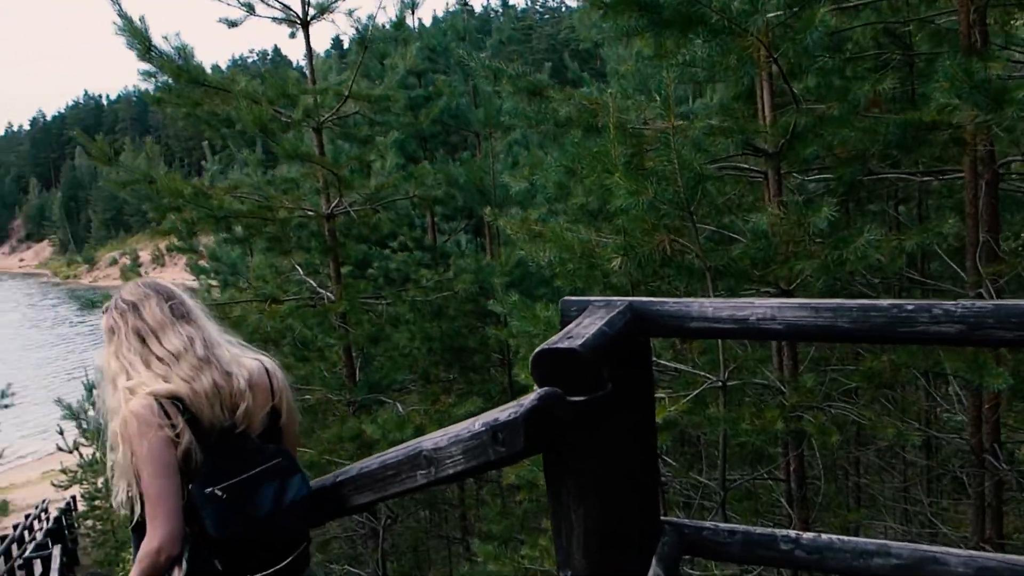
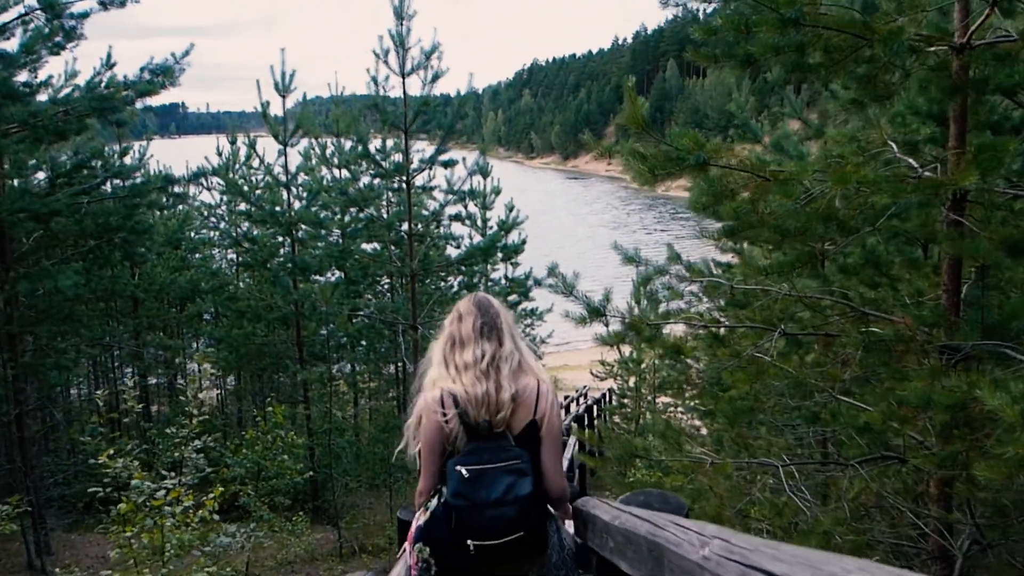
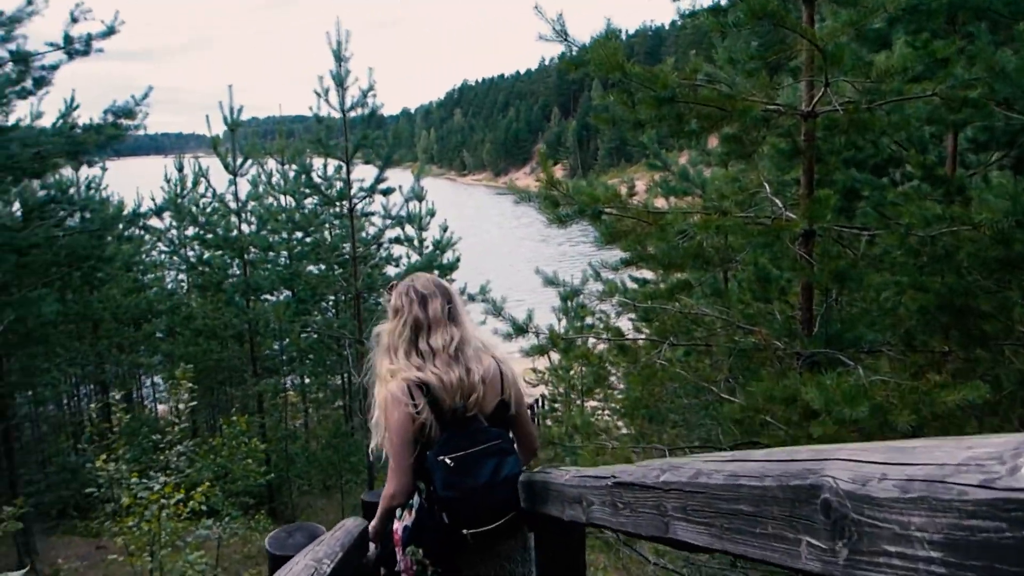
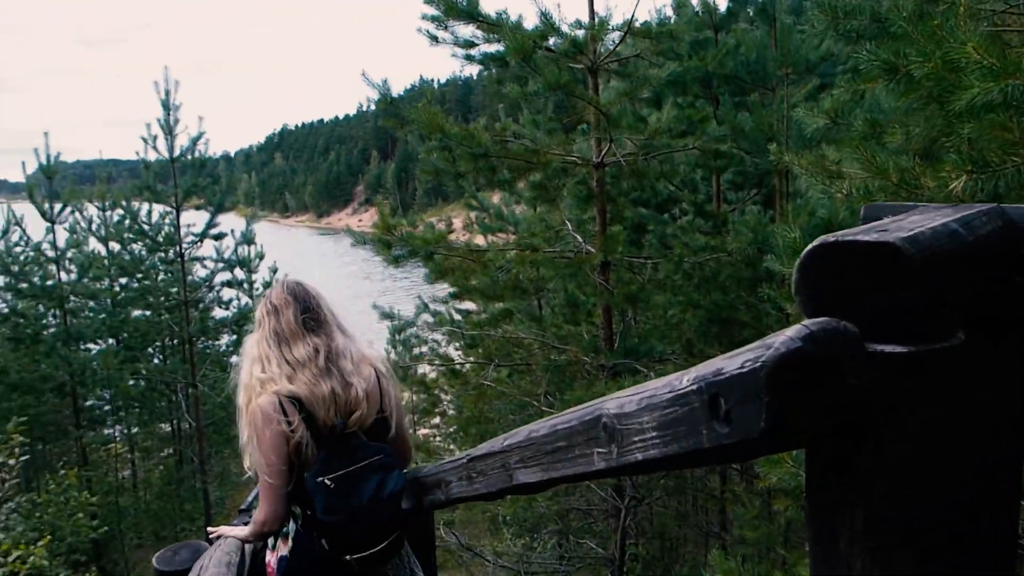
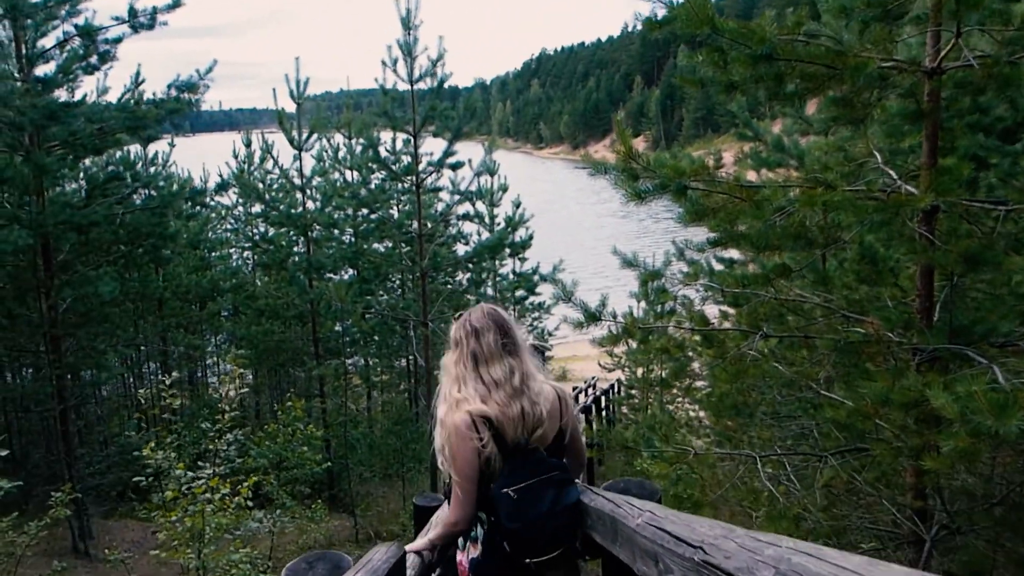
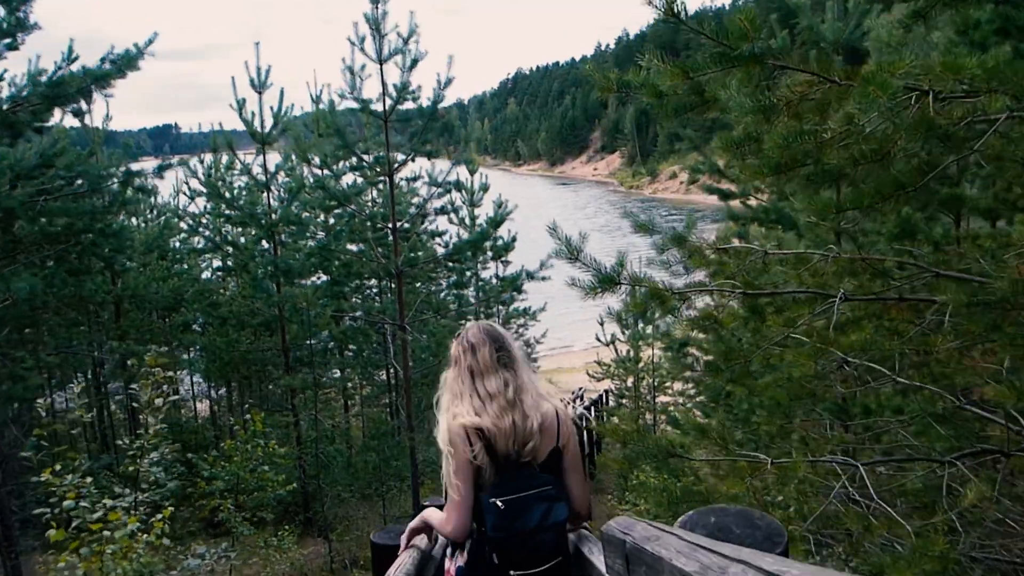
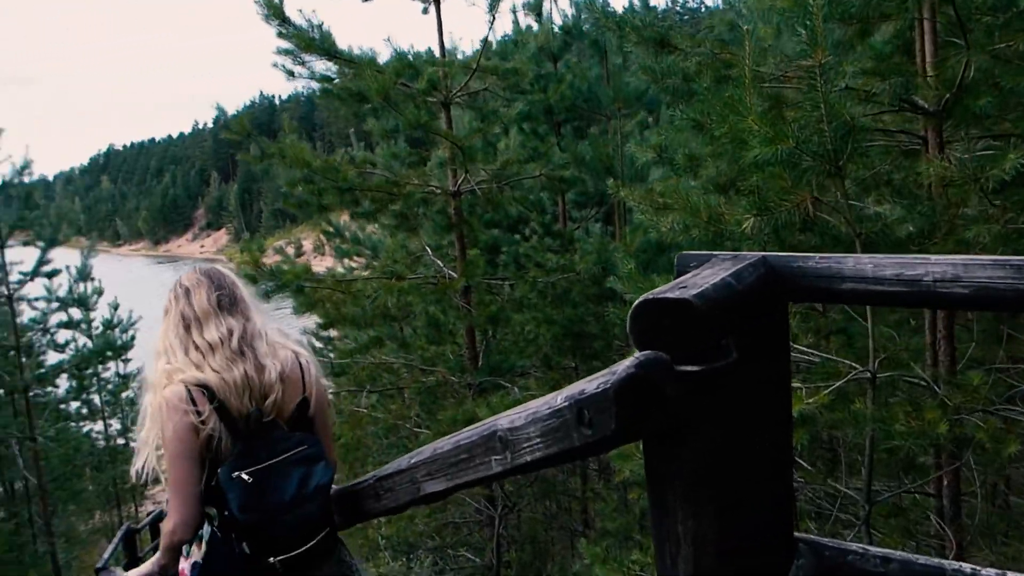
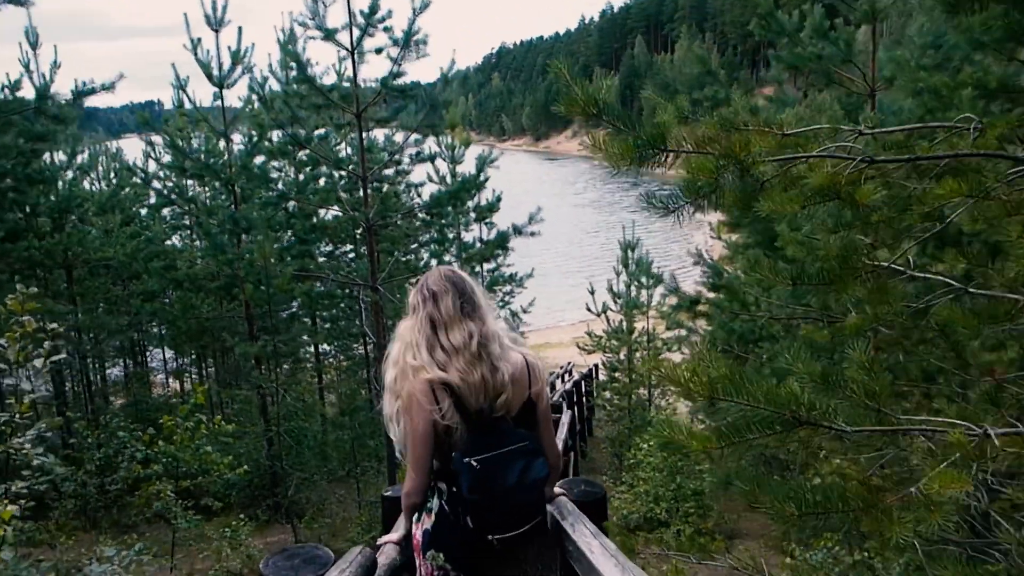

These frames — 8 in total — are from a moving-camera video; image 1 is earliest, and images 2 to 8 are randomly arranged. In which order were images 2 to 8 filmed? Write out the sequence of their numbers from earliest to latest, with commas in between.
7, 4, 3, 5, 2, 6, 8
